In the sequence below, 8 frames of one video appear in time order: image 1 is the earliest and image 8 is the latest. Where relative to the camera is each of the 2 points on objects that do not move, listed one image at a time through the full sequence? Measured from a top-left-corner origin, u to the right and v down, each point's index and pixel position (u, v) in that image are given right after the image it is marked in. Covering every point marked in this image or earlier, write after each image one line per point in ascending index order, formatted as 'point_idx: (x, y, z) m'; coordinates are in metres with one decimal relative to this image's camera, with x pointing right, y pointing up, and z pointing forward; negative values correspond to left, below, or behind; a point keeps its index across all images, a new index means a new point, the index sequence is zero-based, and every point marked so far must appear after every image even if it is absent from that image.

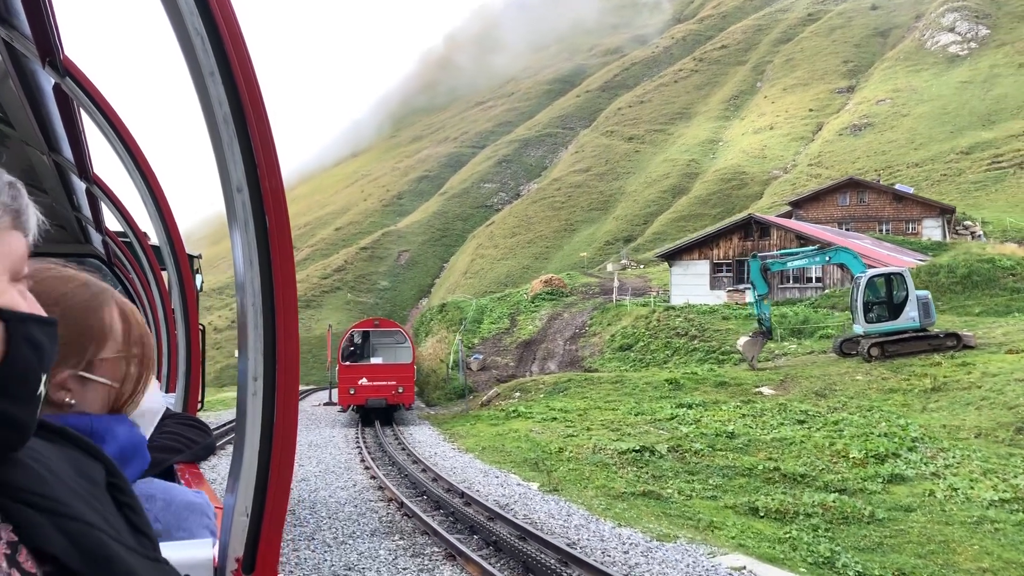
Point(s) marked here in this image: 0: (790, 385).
0: (+6.6, -2.3, +17.5) m
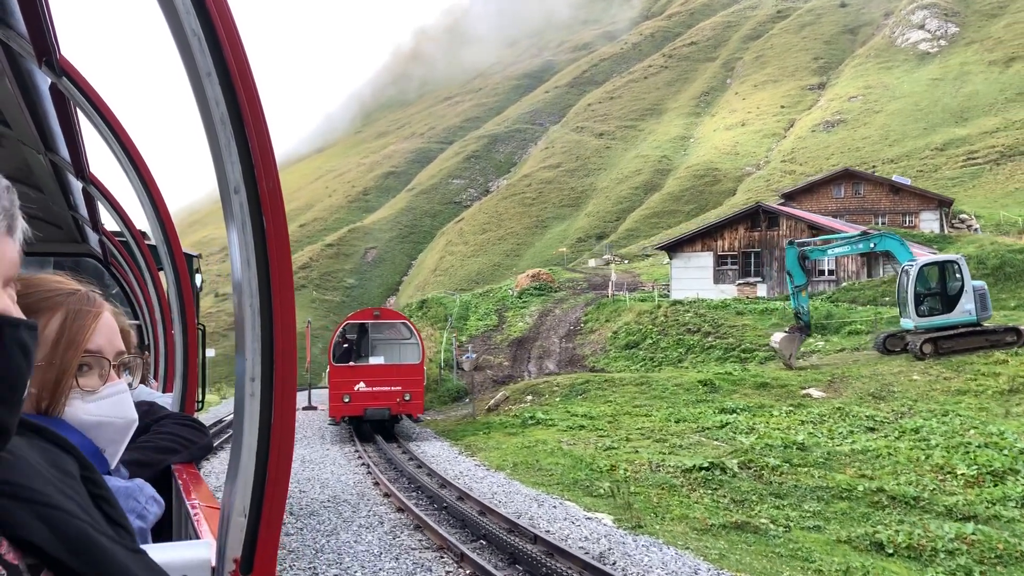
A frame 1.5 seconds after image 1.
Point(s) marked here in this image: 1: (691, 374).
0: (+7.0, -2.1, +15.8) m
1: (+4.7, -2.2, +18.6) m
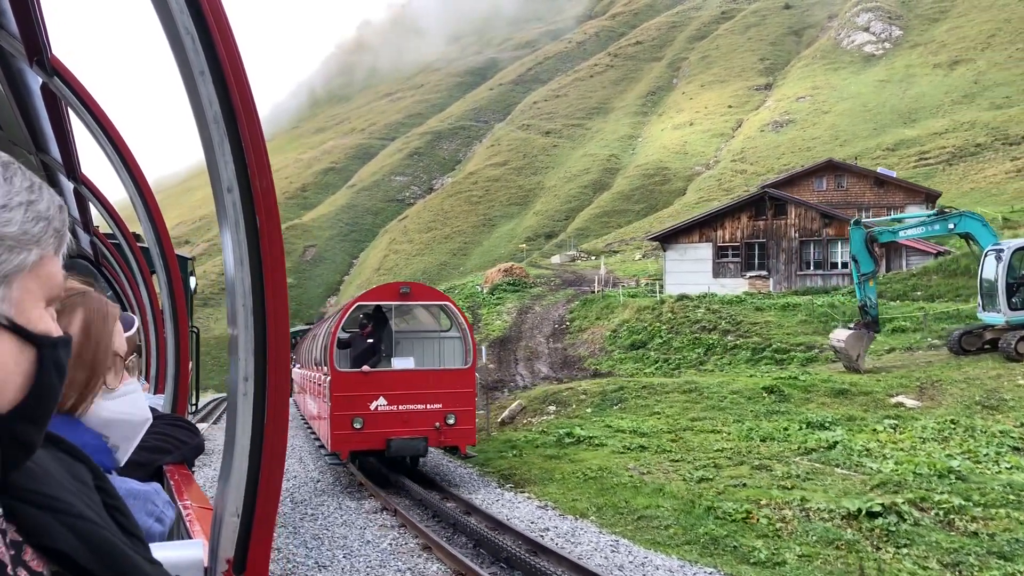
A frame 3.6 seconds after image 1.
0: (+7.5, -1.9, +13.2) m
1: (+5.0, -2.0, +15.9) m
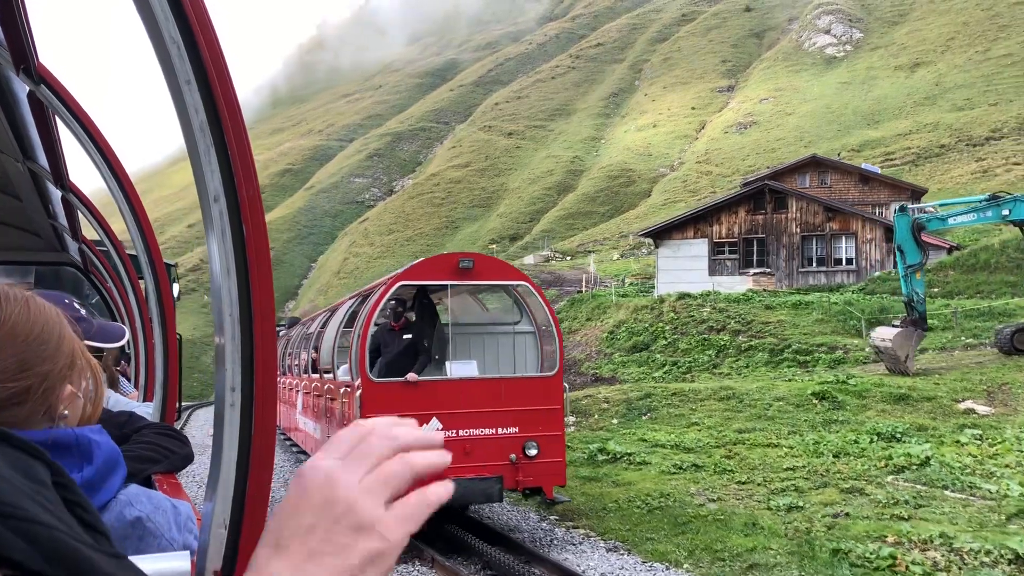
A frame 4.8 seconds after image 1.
0: (+7.9, -1.7, +11.9) m
1: (+5.2, -1.9, +14.4) m
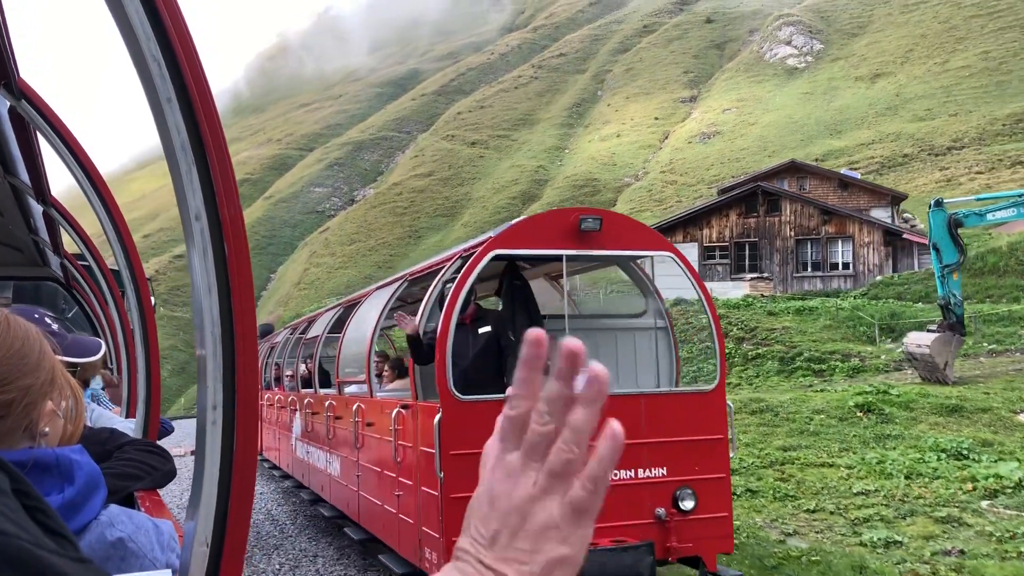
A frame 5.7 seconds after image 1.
0: (+8.1, -1.7, +10.9) m
1: (+5.3, -1.9, +13.3) m
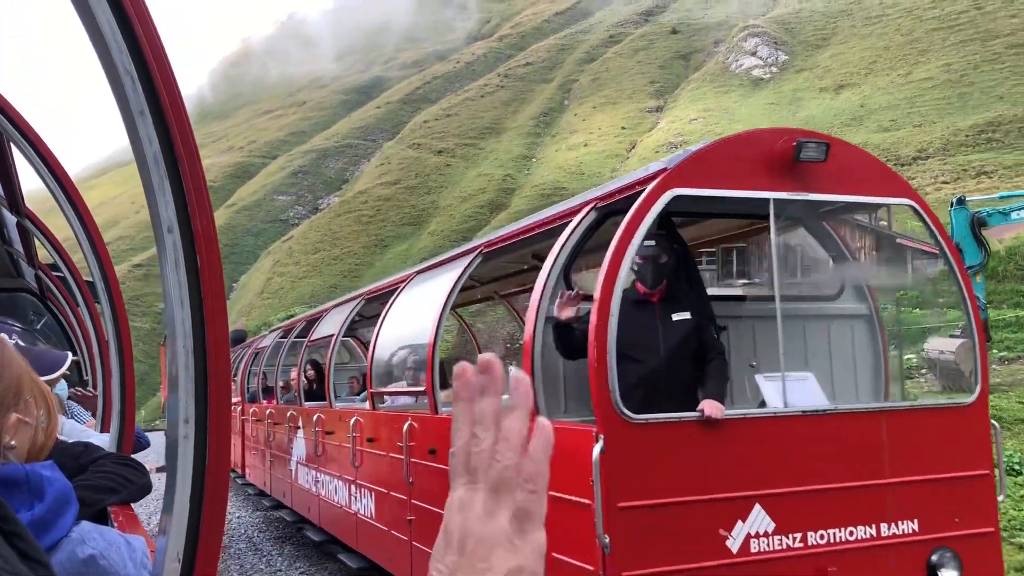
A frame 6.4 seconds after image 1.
0: (+8.1, -1.7, +10.2) m
1: (+5.3, -1.9, +12.5) m
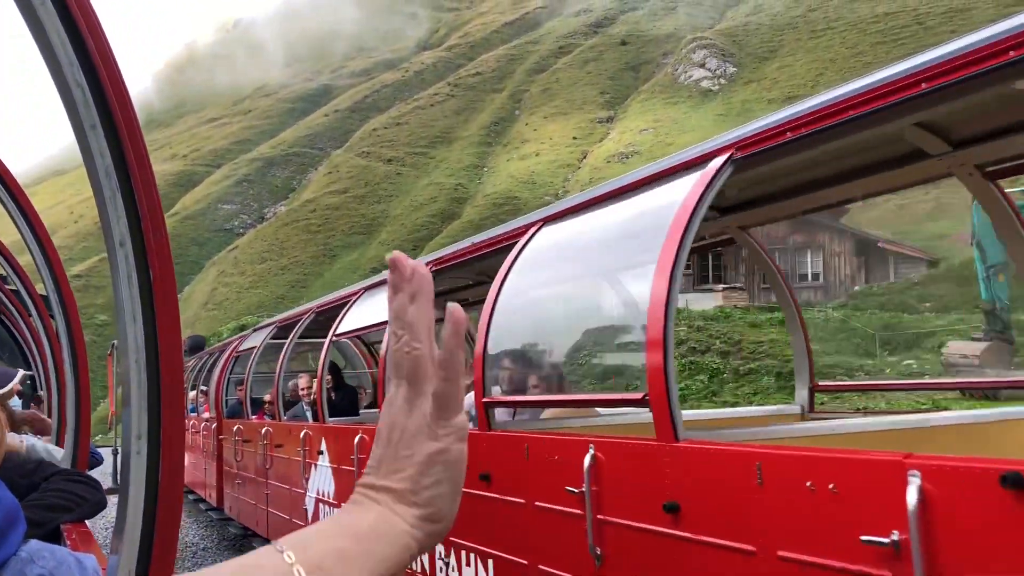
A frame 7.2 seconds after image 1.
0: (+8.2, -1.7, +9.6) m
1: (+5.2, -1.9, +11.7) m
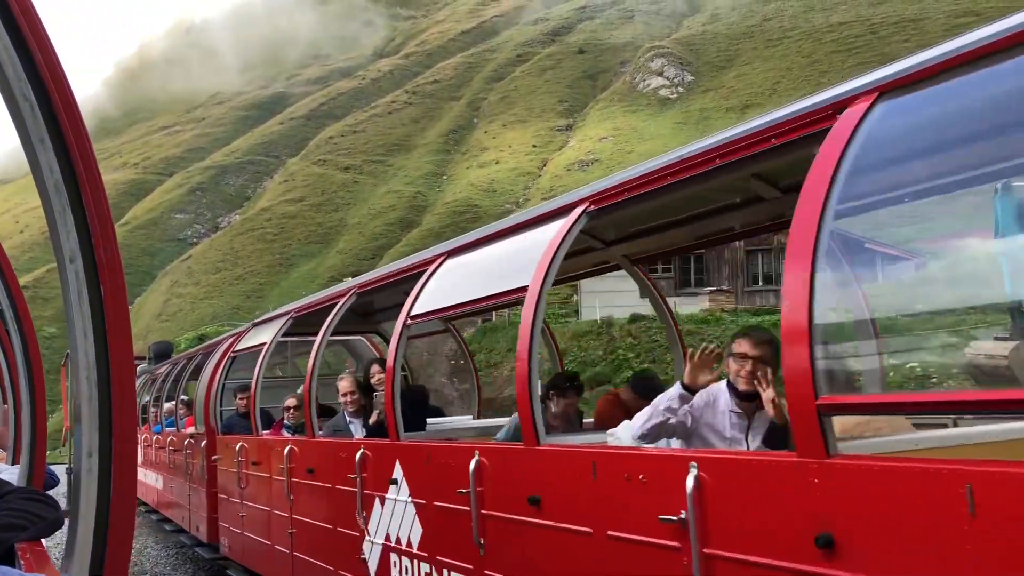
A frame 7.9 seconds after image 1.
0: (+8.3, -1.5, +9.1) m
1: (+5.2, -1.8, +11.0) m
